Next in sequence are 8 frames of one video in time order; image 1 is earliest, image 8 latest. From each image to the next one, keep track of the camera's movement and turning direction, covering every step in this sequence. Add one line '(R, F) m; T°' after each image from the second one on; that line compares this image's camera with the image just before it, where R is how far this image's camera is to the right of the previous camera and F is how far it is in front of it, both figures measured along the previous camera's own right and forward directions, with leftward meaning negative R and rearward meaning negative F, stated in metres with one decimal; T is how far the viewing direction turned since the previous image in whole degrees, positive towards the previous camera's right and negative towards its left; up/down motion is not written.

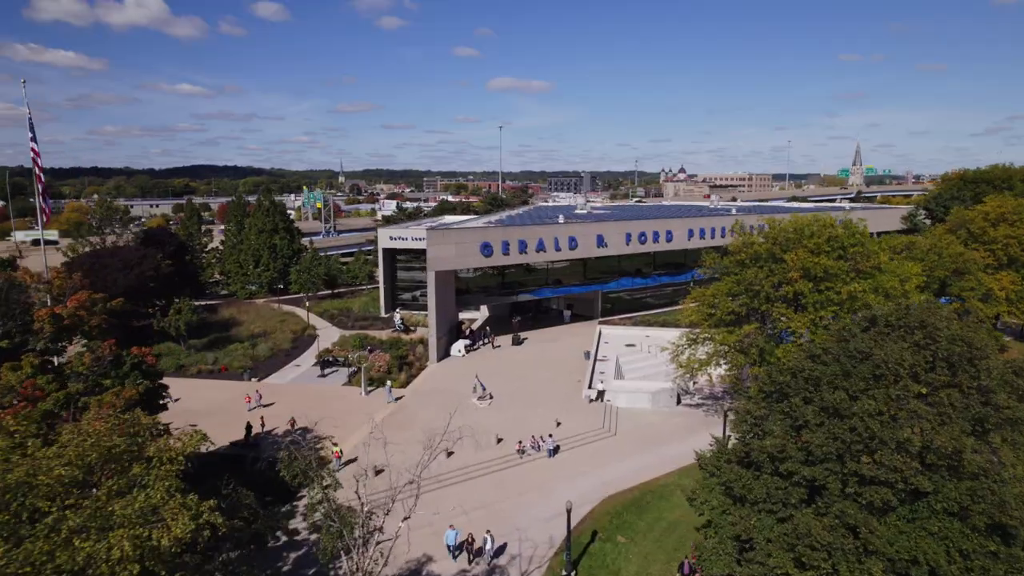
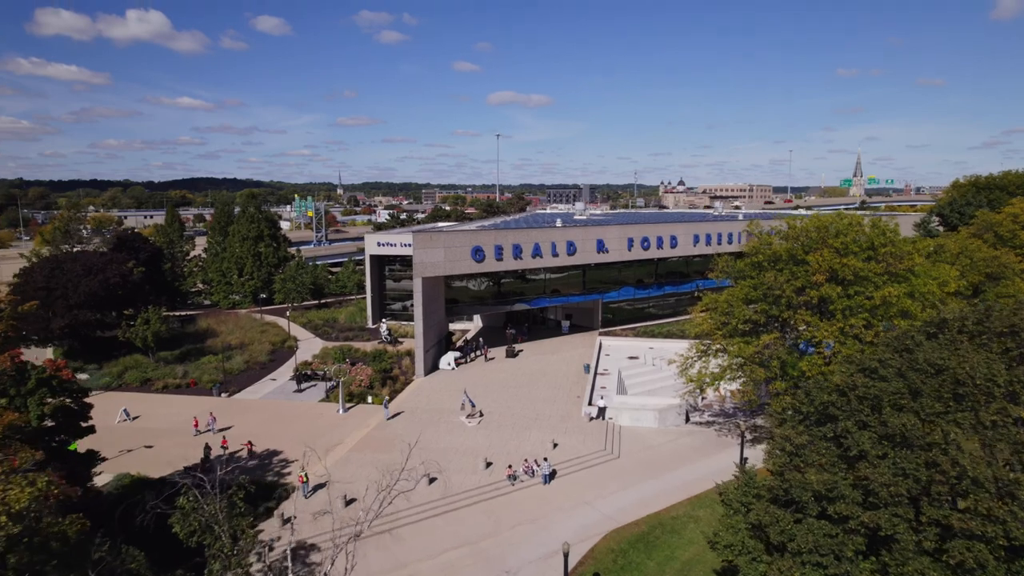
(+0.3, +2.7) m; 0°
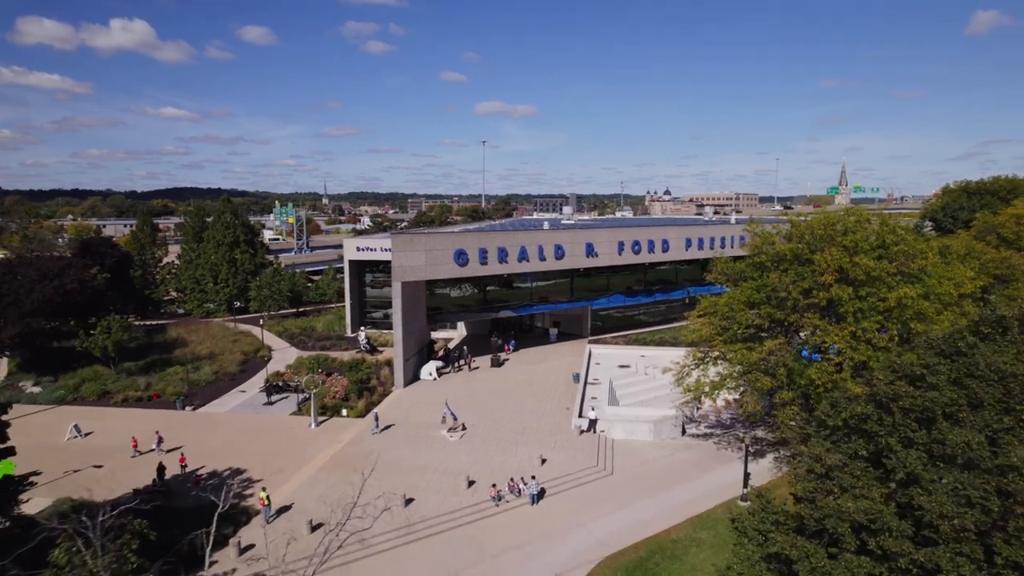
(+0.1, +1.8) m; +1°
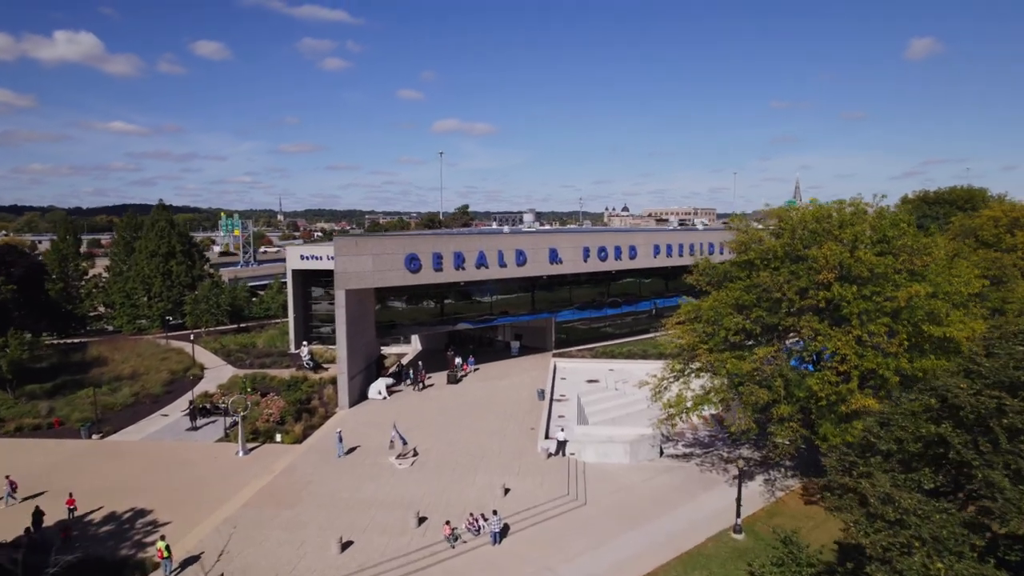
(+0.1, +2.9) m; +3°
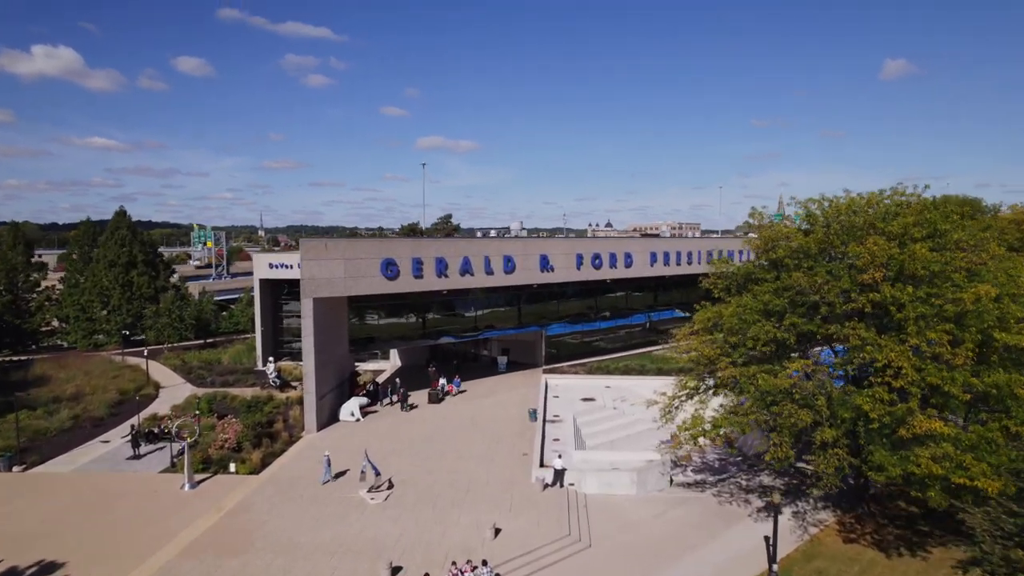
(-0.2, +2.9) m; +1°
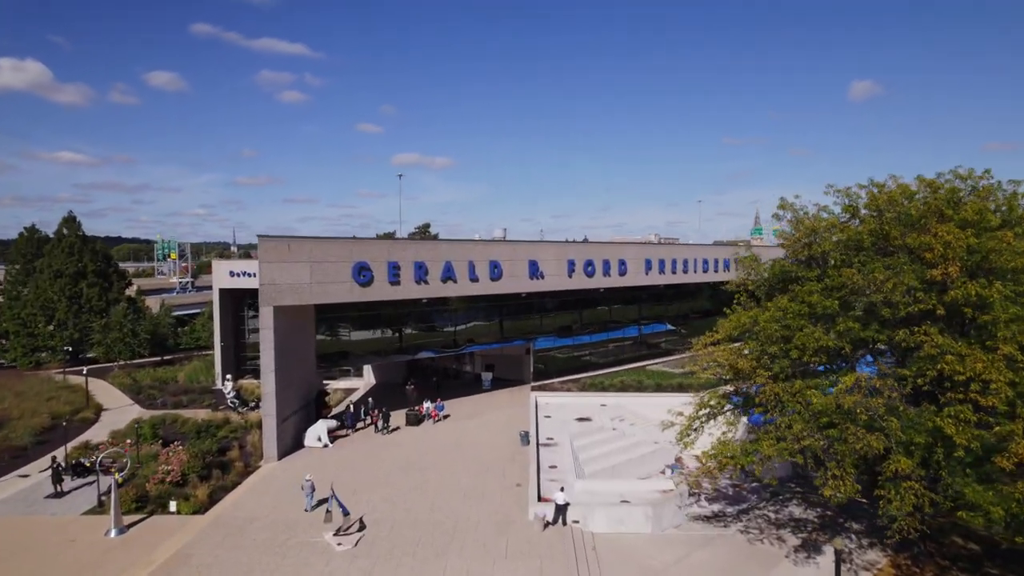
(-0.4, +2.9) m; +2°
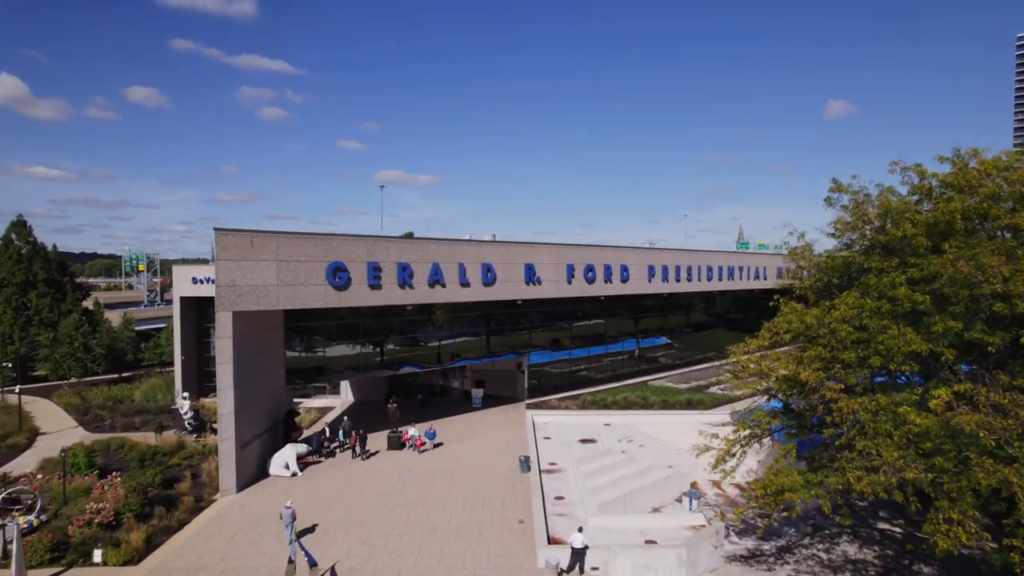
(-0.5, +2.9) m; +2°
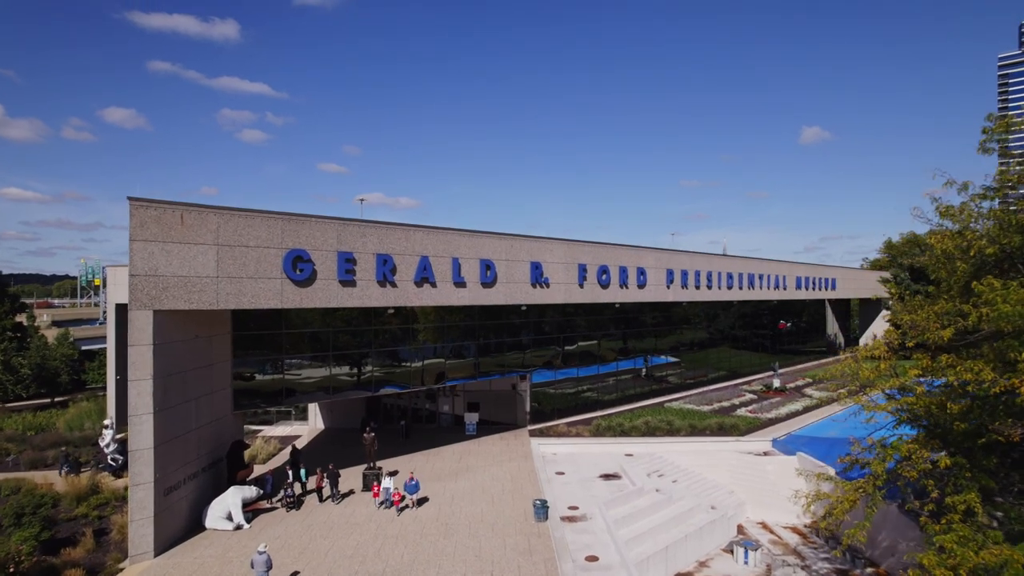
(-0.8, +4.5) m; +2°
